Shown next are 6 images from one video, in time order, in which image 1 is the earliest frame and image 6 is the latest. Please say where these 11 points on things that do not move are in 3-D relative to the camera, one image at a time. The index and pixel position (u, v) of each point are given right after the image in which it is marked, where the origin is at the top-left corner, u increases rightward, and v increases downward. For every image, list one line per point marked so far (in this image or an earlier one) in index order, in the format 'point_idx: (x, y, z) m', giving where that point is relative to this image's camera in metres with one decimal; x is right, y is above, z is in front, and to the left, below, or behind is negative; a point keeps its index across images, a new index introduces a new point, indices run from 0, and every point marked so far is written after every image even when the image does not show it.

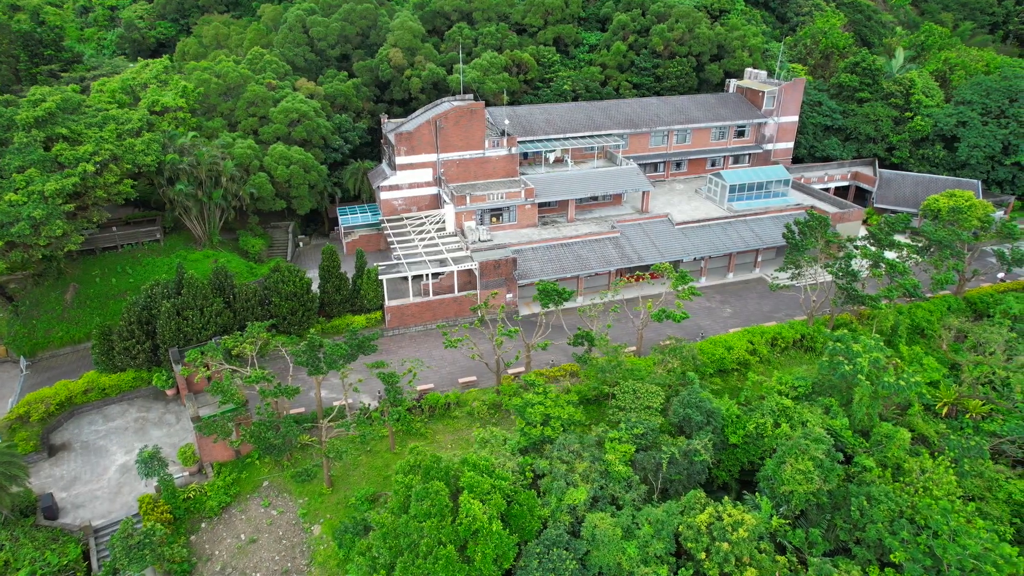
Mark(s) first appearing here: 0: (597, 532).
0: (+2.4, -6.8, +17.7) m
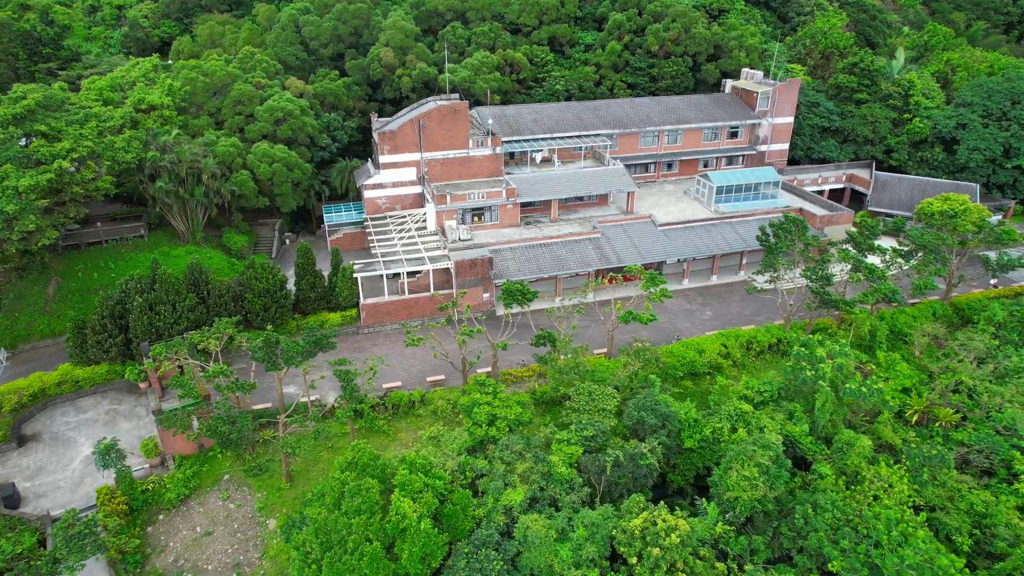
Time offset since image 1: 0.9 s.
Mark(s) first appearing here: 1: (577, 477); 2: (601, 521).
0: (+0.5, -6.9, +17.6) m
1: (+2.1, -6.0, +20.0) m
2: (+2.6, -6.6, +18.0) m
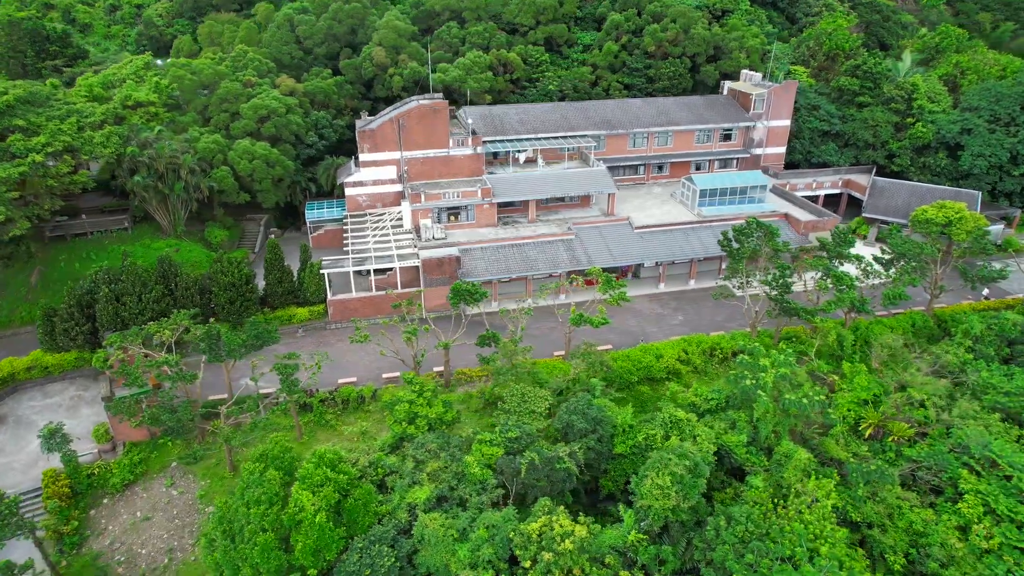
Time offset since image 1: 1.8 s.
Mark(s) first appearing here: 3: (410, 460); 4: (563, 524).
0: (-2.4, -6.9, +17.7) m
1: (-0.6, -6.0, +20.0) m
2: (-0.3, -6.7, +18.0) m
3: (-3.3, -5.4, +19.8) m
4: (+1.4, -6.6, +17.6) m
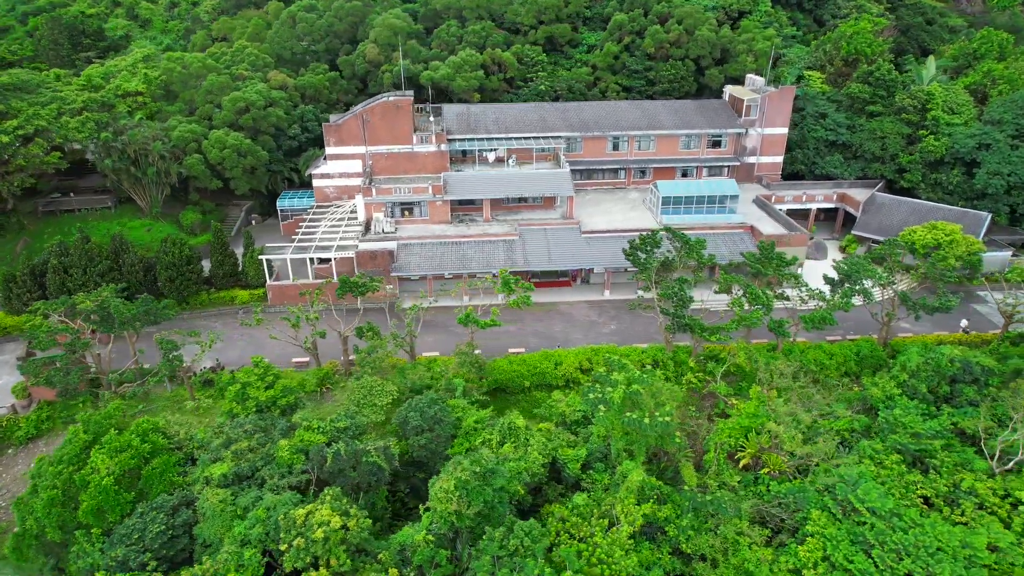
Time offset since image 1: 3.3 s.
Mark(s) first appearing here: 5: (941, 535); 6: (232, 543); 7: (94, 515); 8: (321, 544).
0: (-9.0, -6.5, +18.6) m
1: (-6.9, -5.7, +20.6) m
2: (-6.9, -6.4, +18.6) m
3: (-9.6, -4.9, +20.8) m
4: (-5.2, -6.4, +18.0) m
5: (+13.6, -7.7, +19.8) m
6: (-8.0, -7.2, +17.9) m
7: (-12.1, -6.5, +18.2) m
8: (-5.3, -7.1, +17.4) m
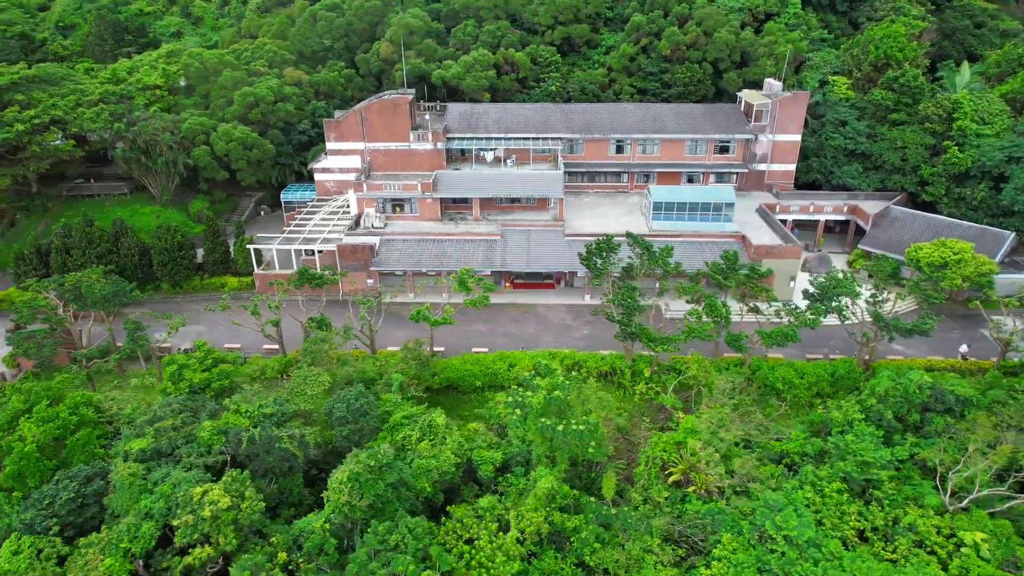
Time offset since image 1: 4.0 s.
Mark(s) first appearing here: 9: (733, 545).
0: (-12.3, -6.0, +19.6) m
1: (-10.0, -5.3, +21.4) m
2: (-10.2, -6.0, +19.4) m
3: (-12.5, -4.4, +21.8) m
4: (-8.6, -6.1, +18.6) m
5: (+10.2, -8.3, +18.7) m
6: (-11.4, -6.8, +18.8) m
7: (-15.4, -5.9, +19.5) m
8: (-8.7, -6.7, +18.1) m
9: (+7.0, -8.1, +20.0) m
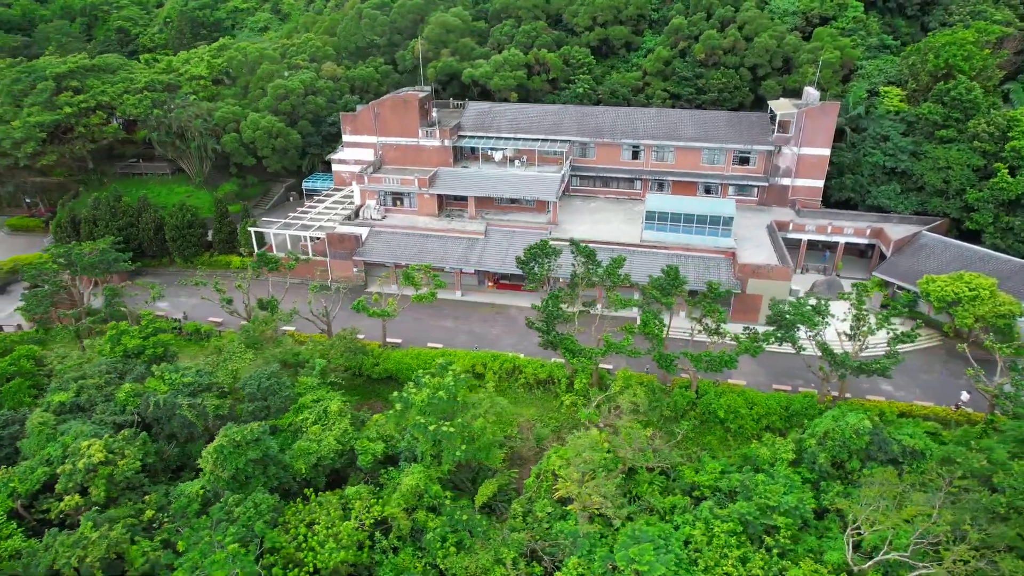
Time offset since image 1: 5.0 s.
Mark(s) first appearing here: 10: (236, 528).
0: (-16.7, -4.8, +21.9) m
1: (-14.1, -4.4, +23.3) m
2: (-14.7, -5.0, +21.3) m
3: (-16.5, -3.3, +24.2) m
4: (-13.3, -5.3, +20.4) m
5: (+5.0, -9.0, +17.3) m
6: (-16.1, -5.7, +21.0) m
7: (-19.8, -4.5, +22.3) m
8: (-13.5, -5.9, +19.8) m
9: (+2.1, -8.5, +19.1) m
10: (-8.3, -7.1, +18.7) m
